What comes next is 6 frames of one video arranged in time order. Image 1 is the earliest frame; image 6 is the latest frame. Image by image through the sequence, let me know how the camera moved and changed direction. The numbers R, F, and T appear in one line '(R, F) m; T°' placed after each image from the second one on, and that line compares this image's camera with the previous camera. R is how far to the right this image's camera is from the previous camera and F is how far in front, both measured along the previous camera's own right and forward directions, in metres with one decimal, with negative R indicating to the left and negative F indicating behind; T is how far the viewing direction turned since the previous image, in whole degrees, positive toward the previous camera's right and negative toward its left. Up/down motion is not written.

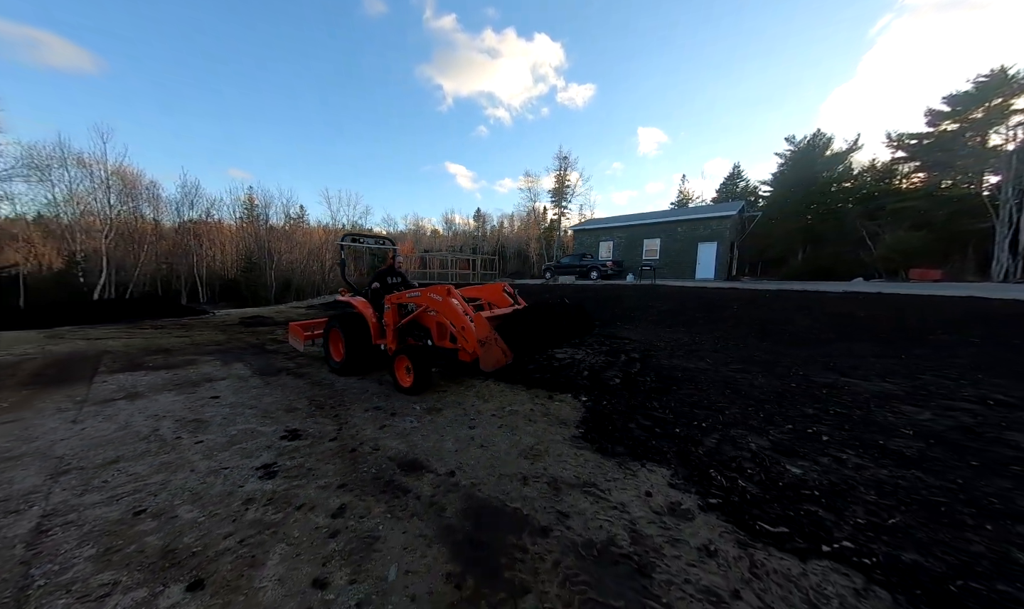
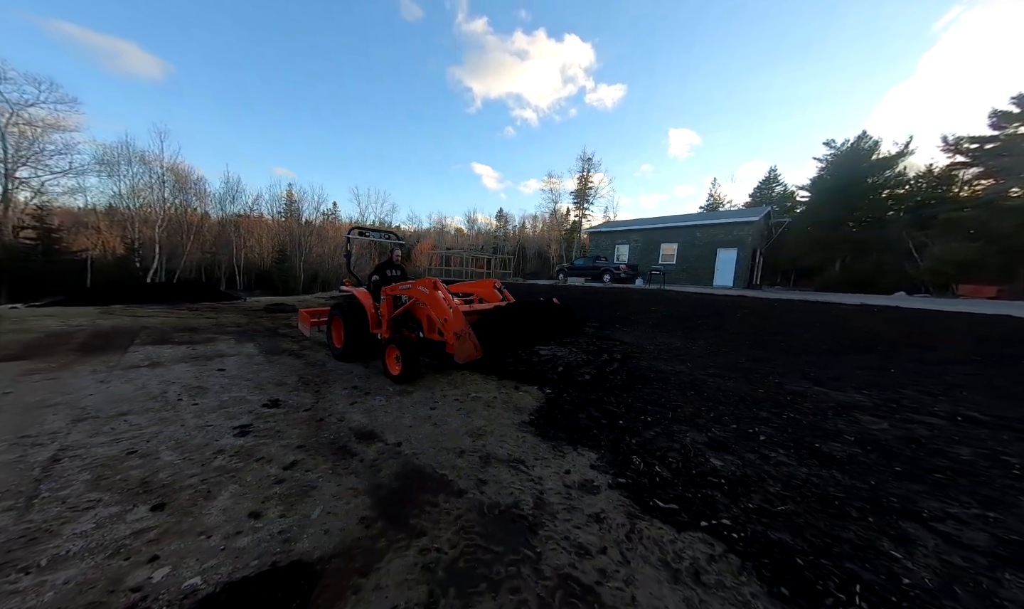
(+0.6, -0.2) m; -4°
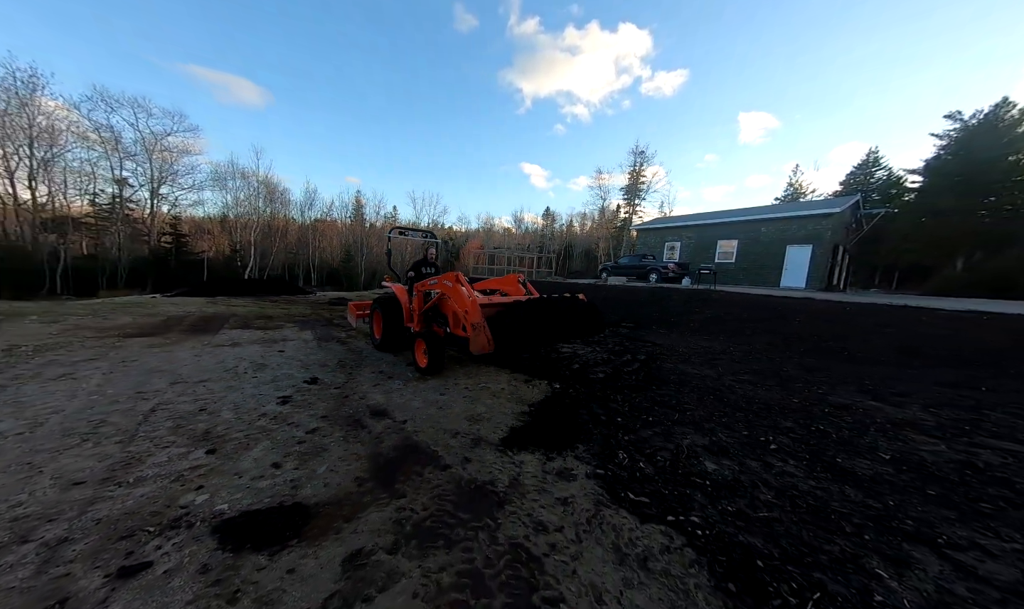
(+0.5, -0.1) m; -9°
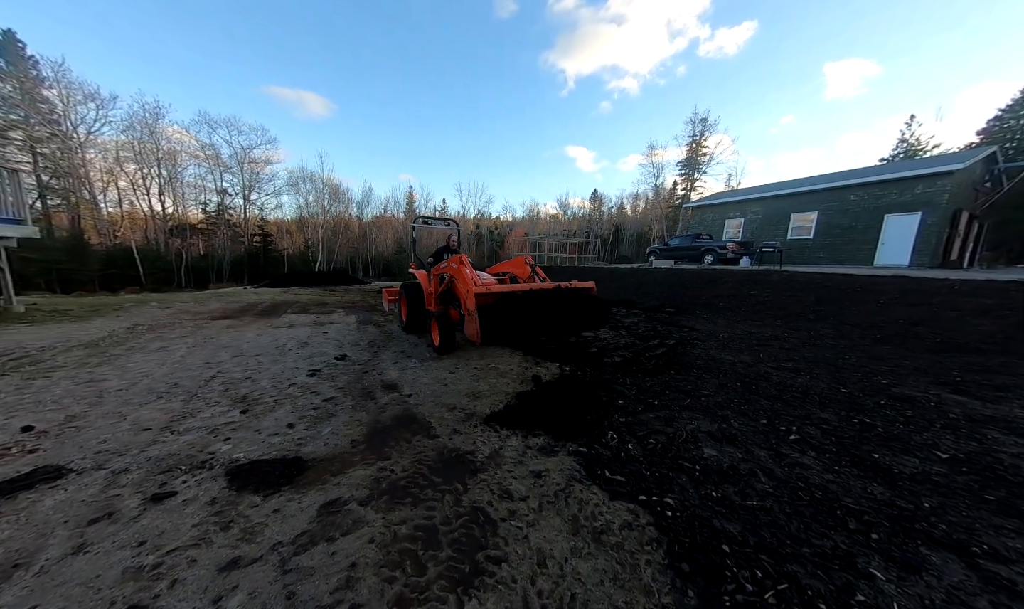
(+0.5, 0.0) m; -9°
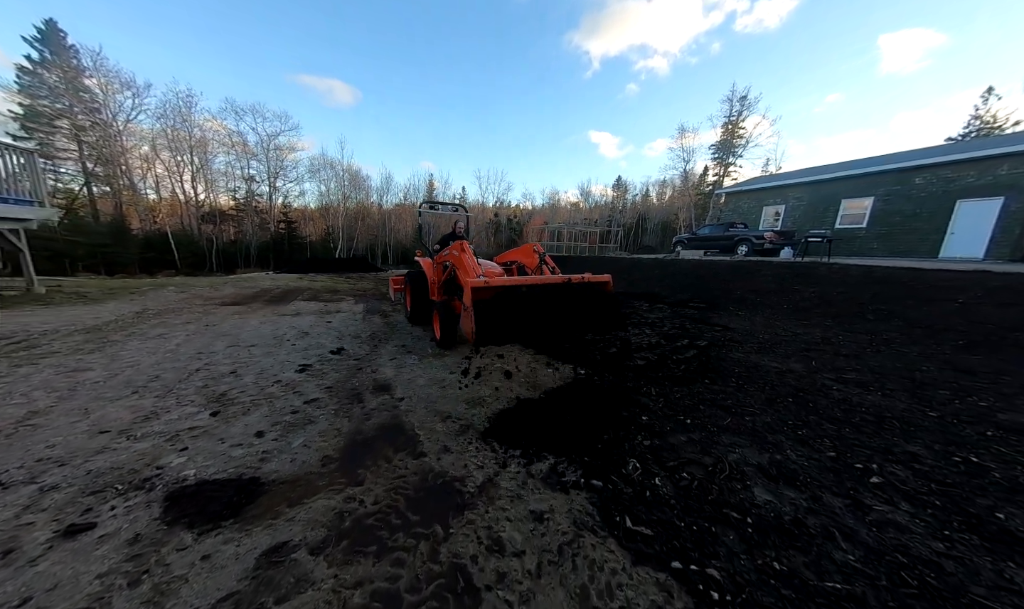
(+0.1, +0.4) m; -3°
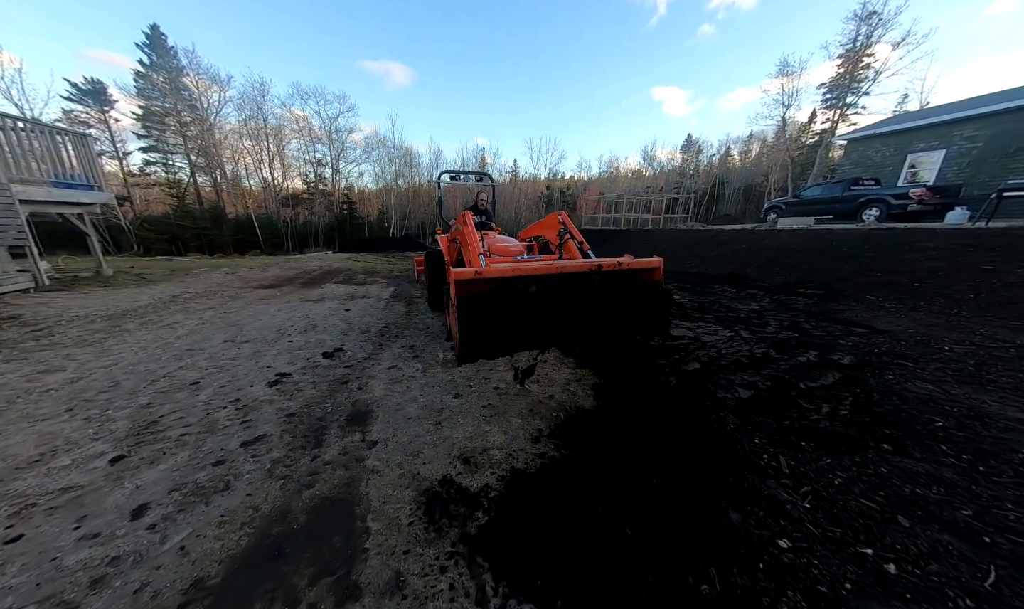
(+0.1, +1.1) m; -10°
